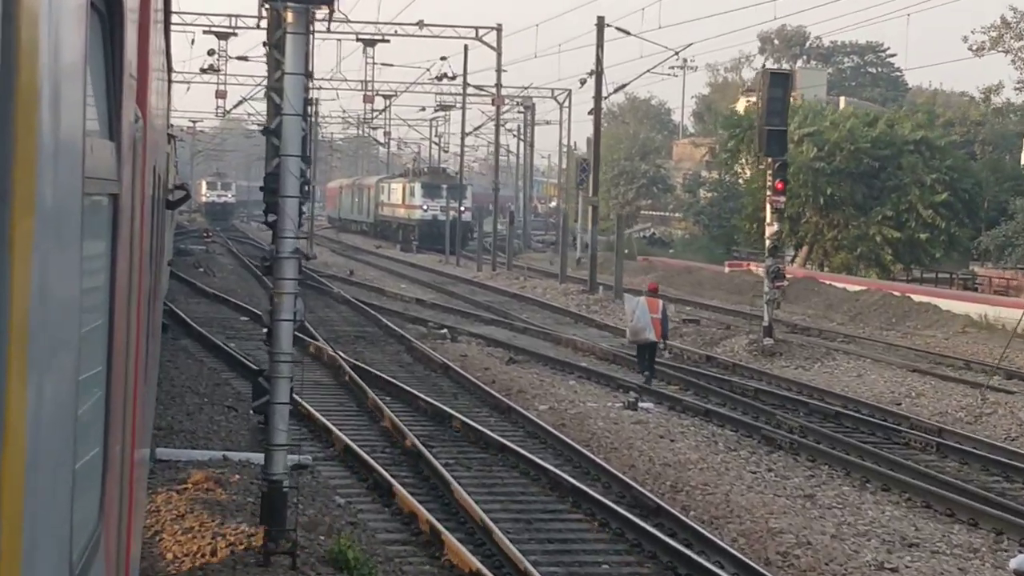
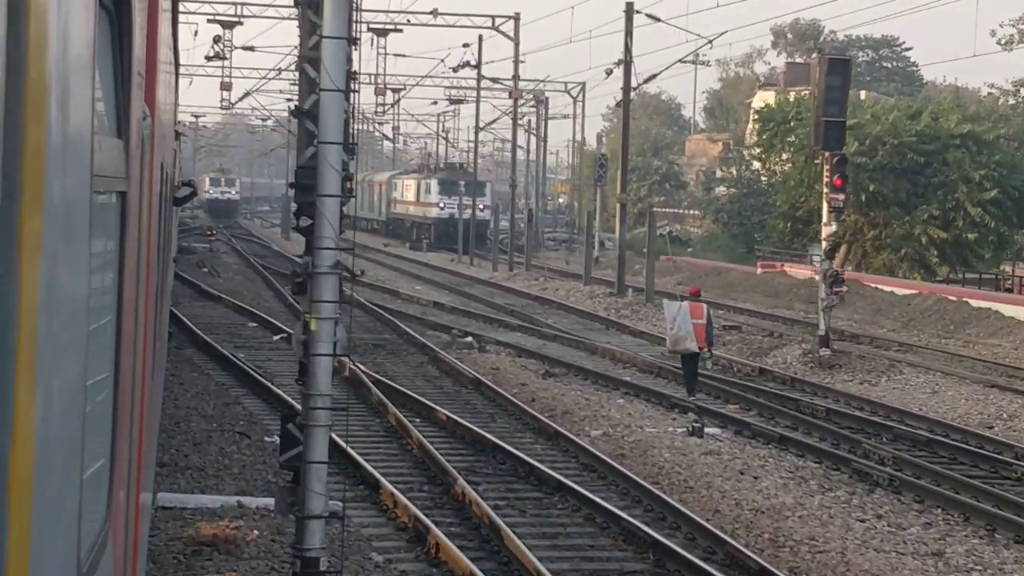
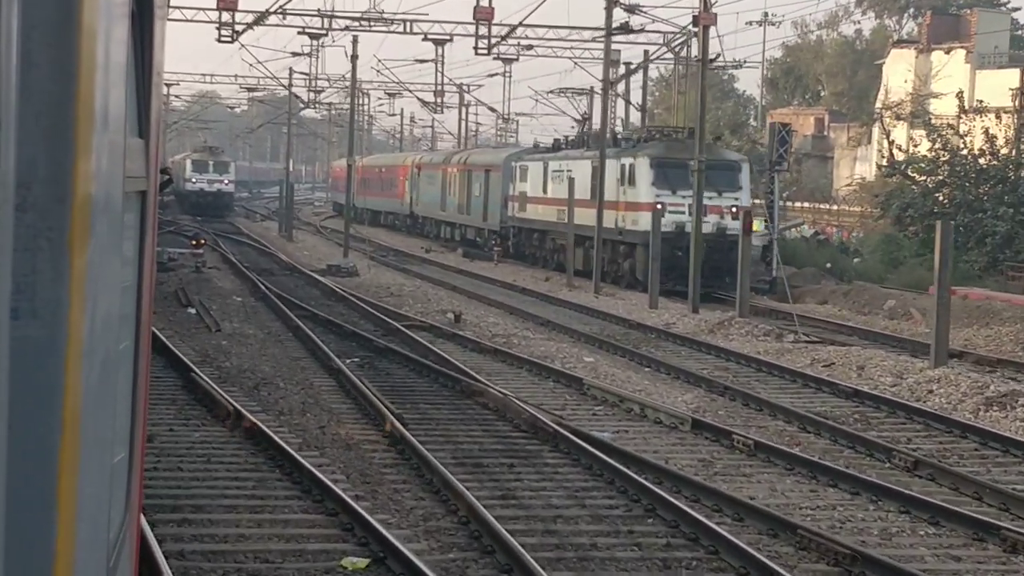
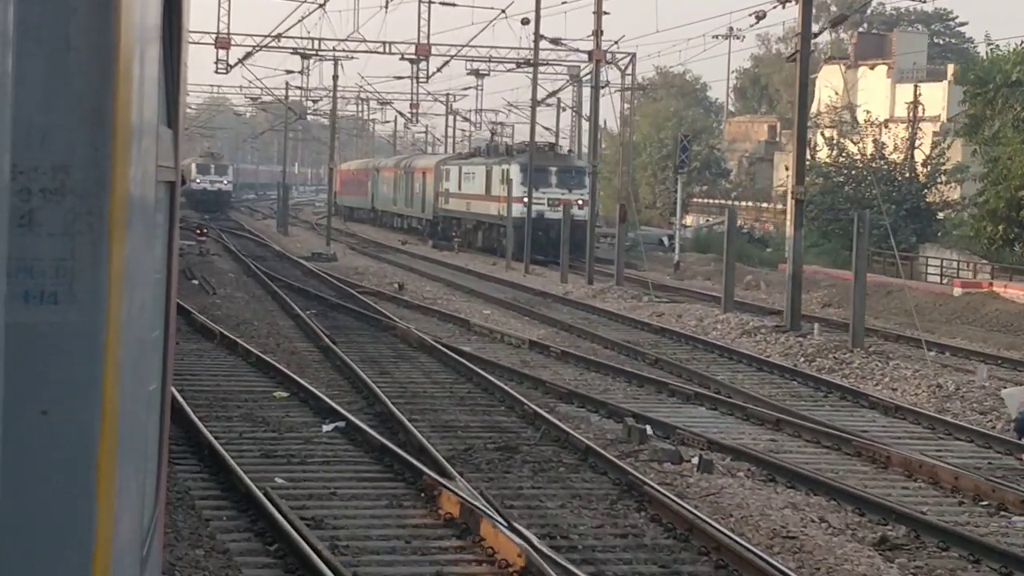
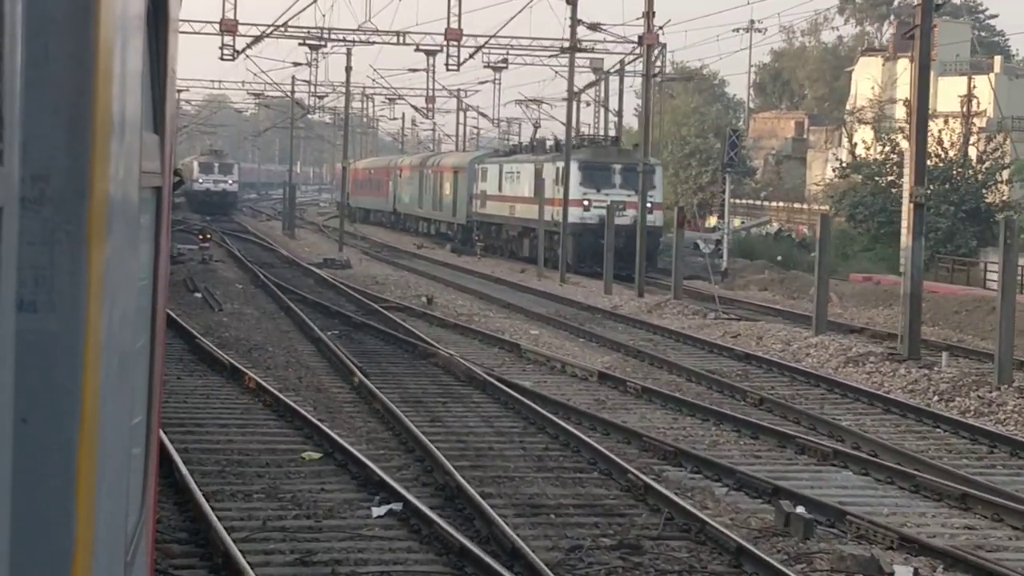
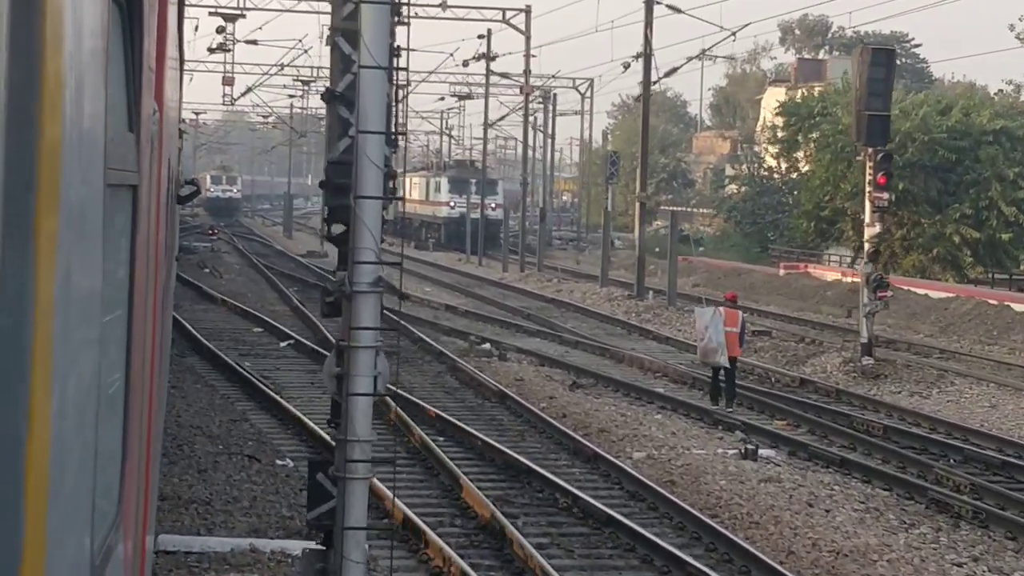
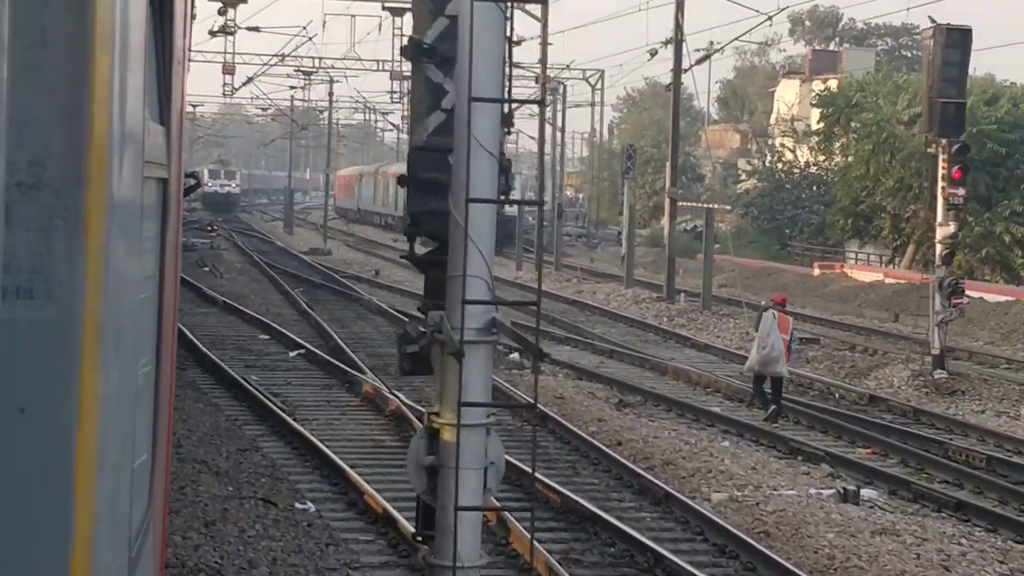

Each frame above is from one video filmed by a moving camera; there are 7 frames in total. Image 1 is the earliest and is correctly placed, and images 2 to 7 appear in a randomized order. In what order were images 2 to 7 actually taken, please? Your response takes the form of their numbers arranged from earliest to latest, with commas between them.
2, 6, 7, 4, 5, 3
